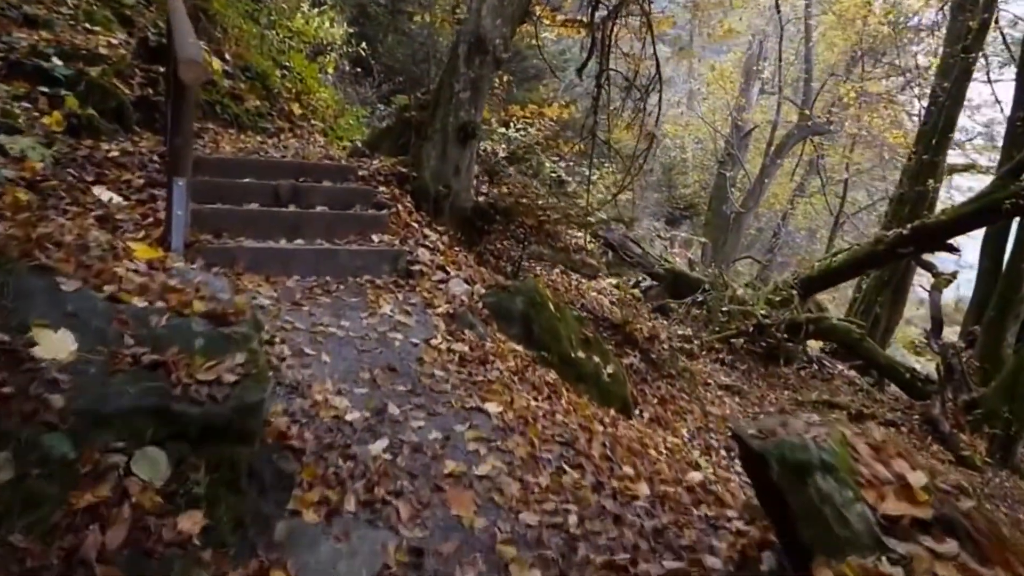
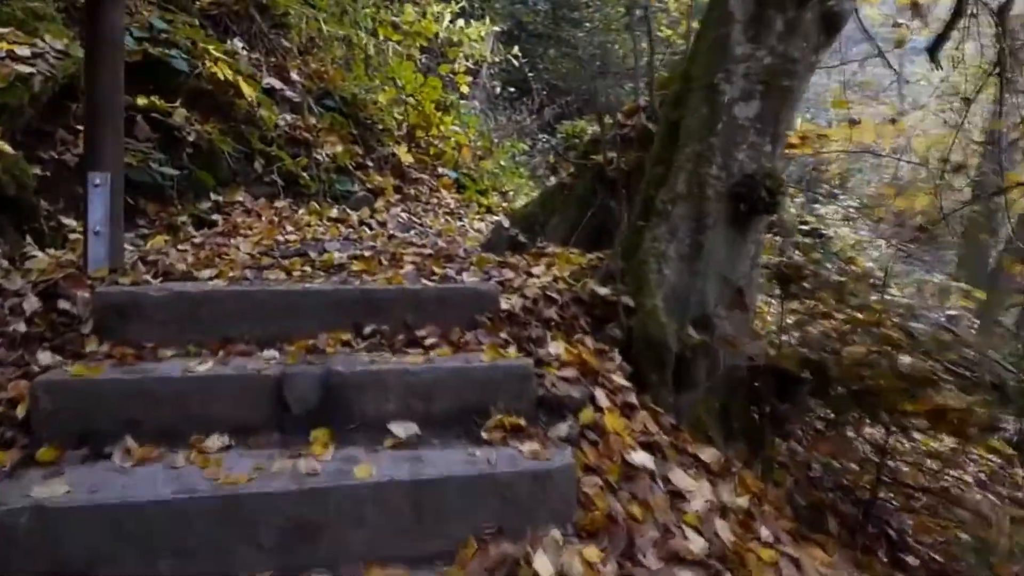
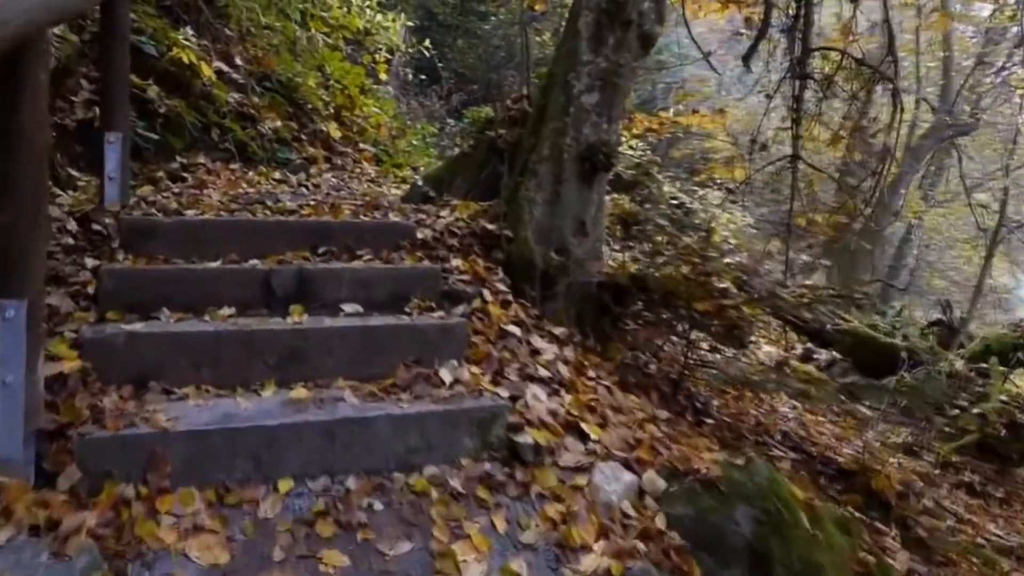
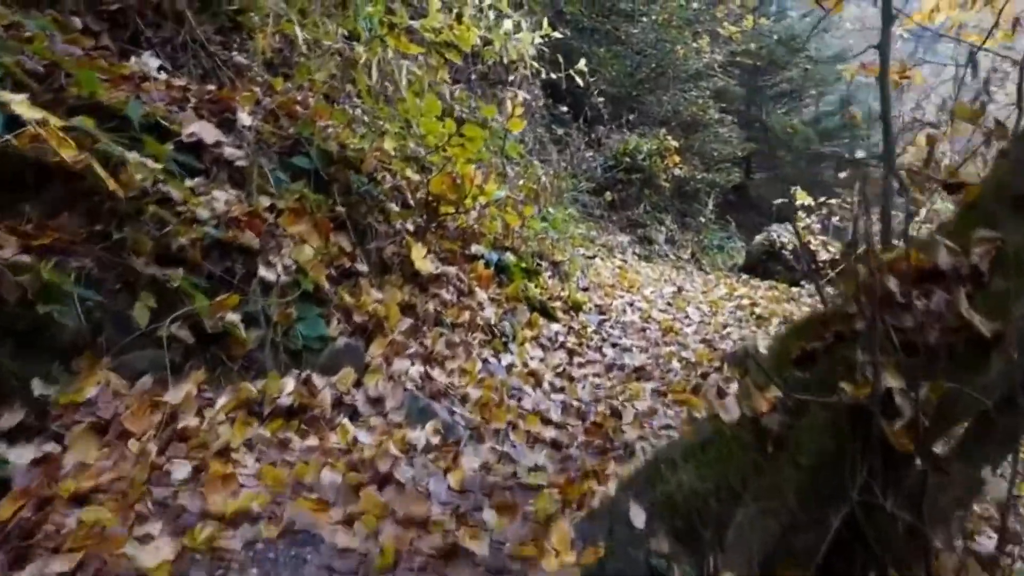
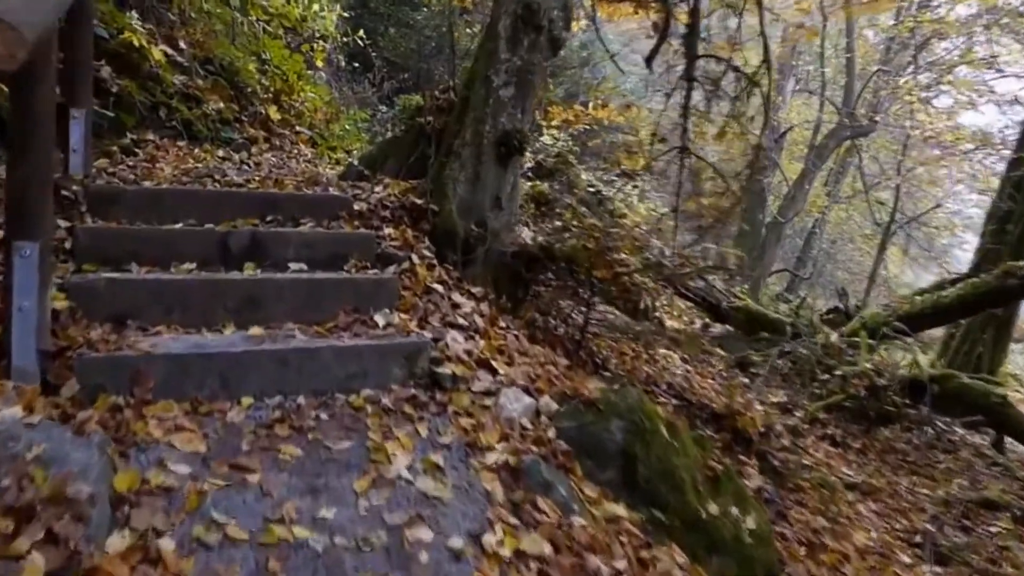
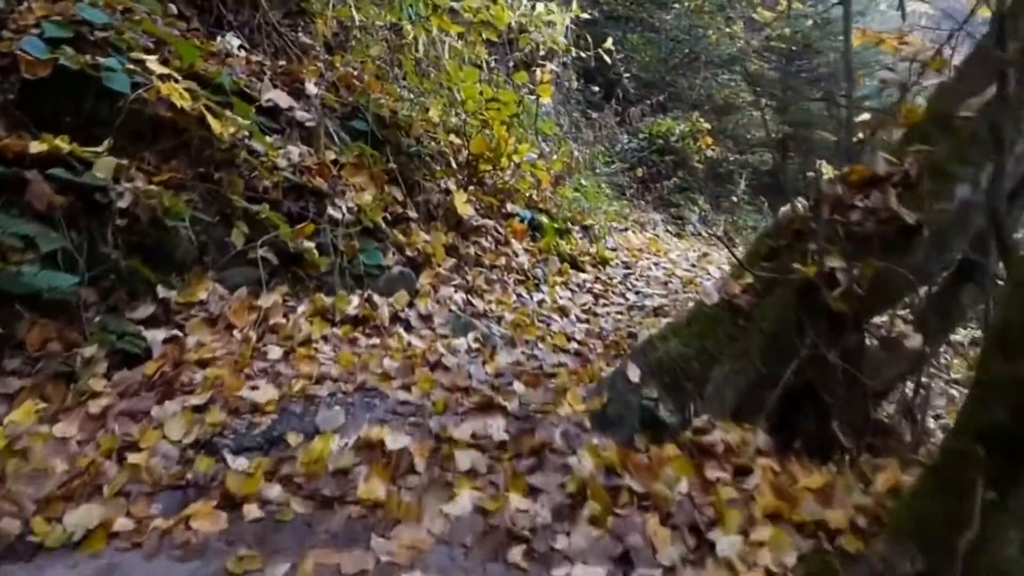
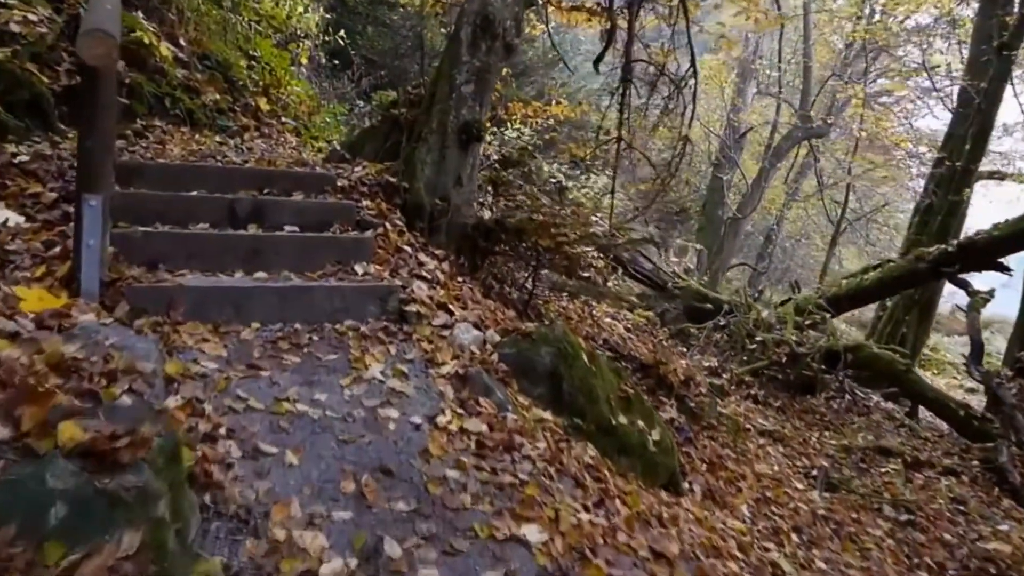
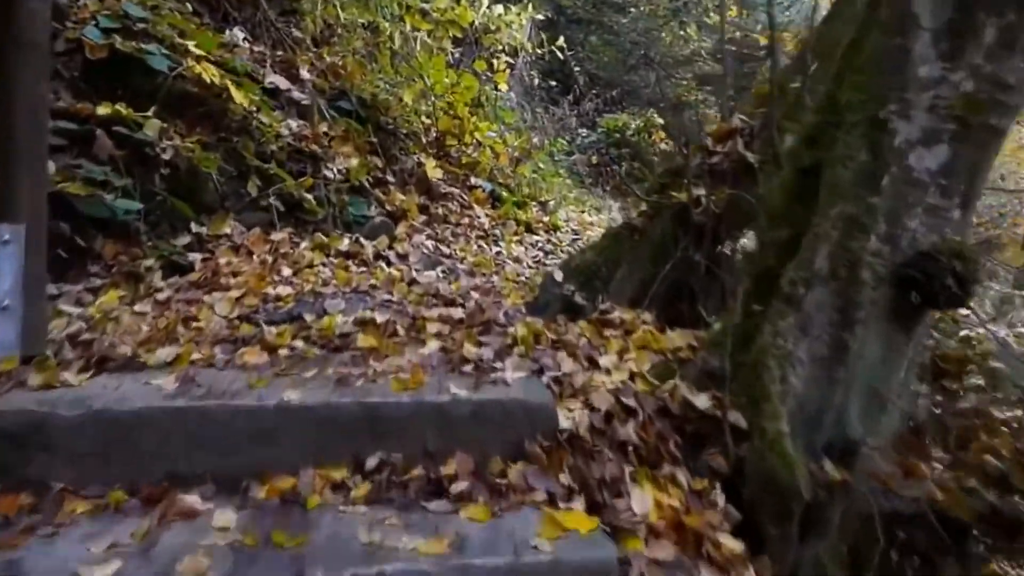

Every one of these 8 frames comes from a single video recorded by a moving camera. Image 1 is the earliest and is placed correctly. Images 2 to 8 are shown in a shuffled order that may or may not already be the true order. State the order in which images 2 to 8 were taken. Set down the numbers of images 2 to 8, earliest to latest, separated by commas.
7, 5, 3, 2, 8, 6, 4
